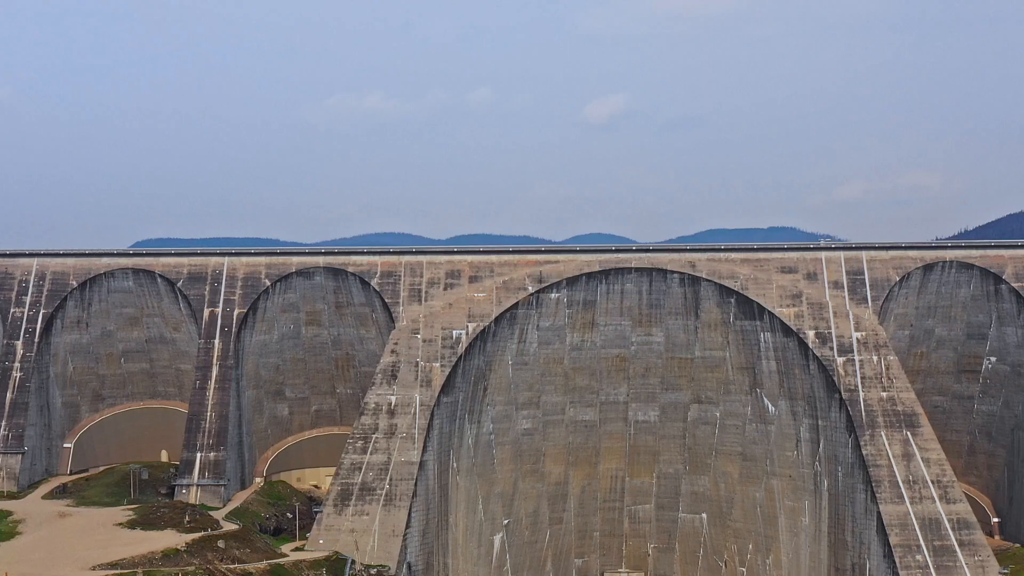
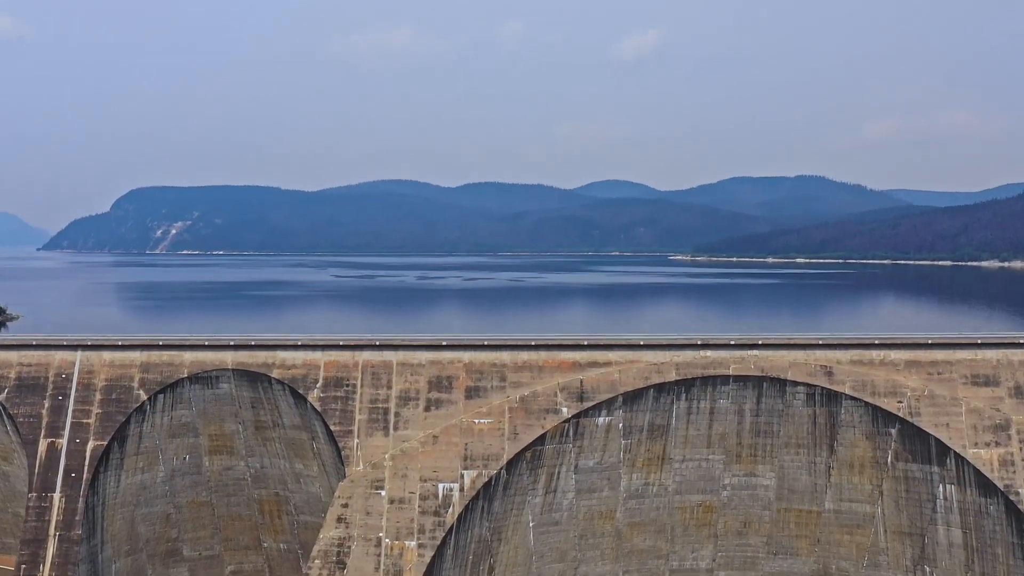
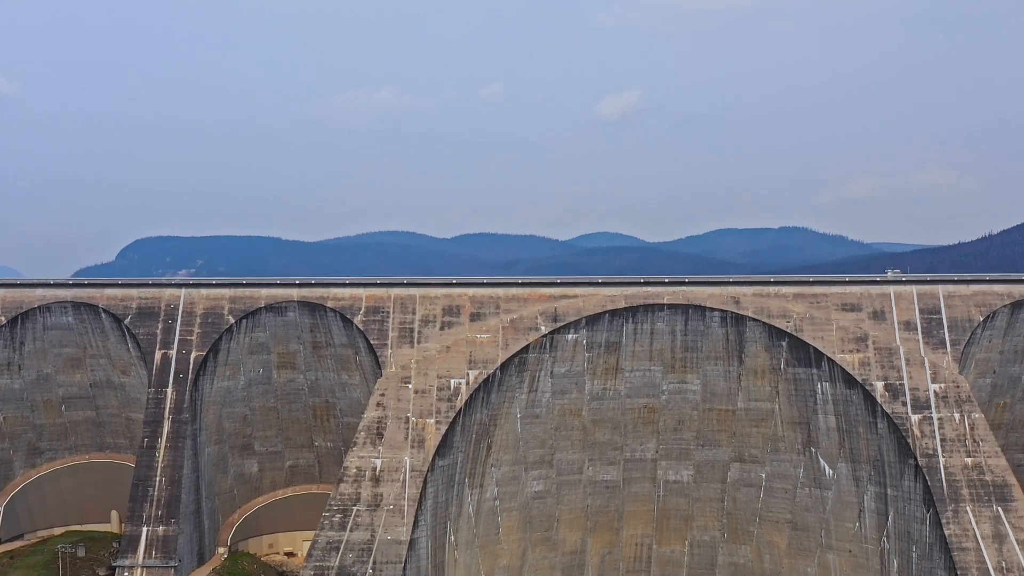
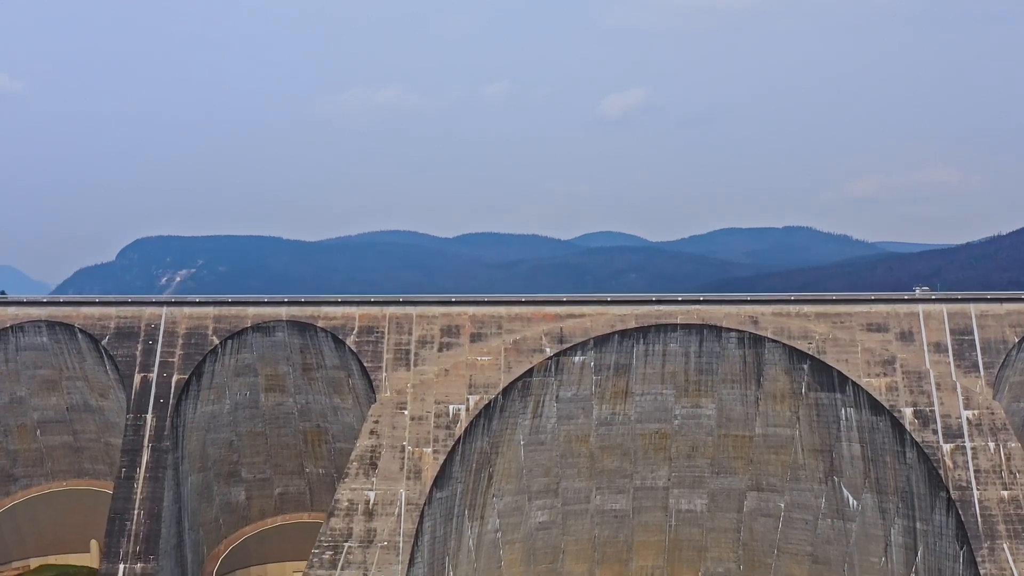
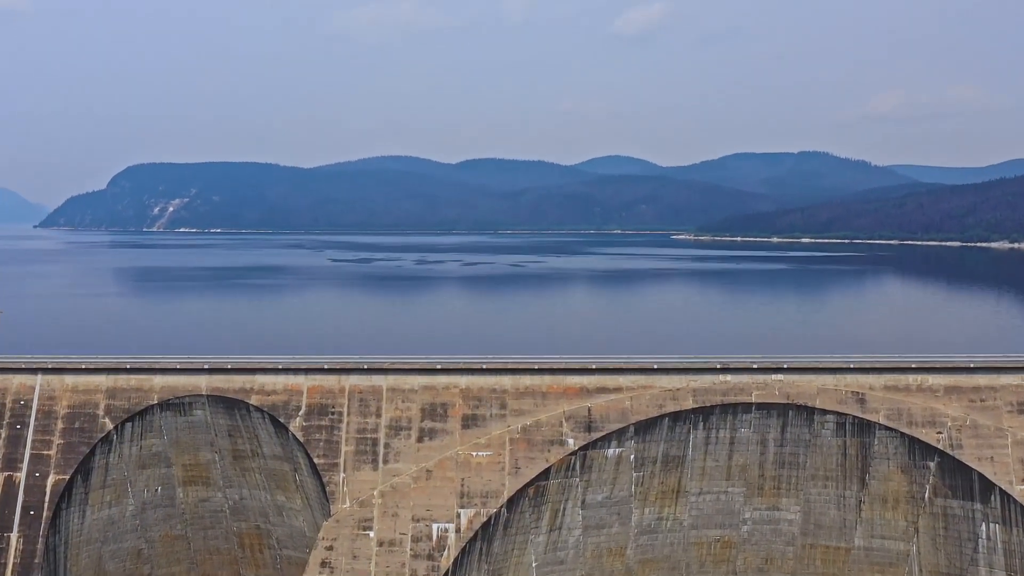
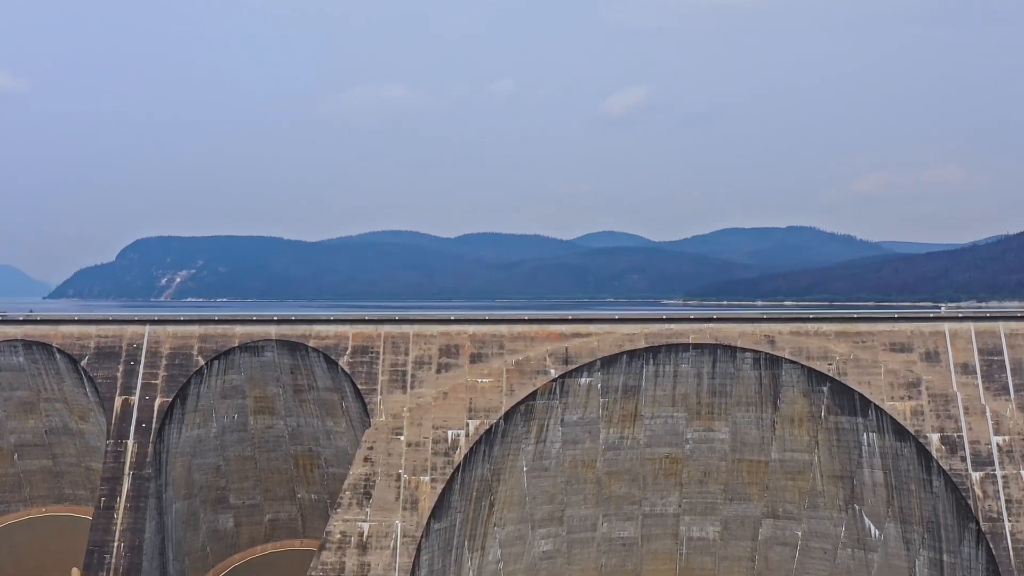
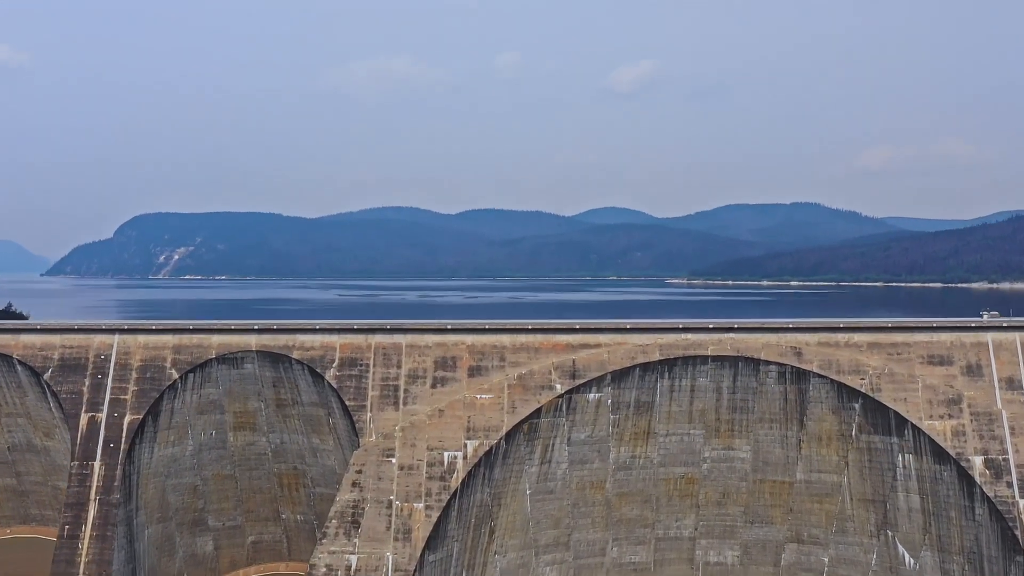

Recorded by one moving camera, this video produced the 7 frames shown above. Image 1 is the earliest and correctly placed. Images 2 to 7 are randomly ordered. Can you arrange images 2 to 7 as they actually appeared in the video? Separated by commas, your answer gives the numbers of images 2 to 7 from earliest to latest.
3, 4, 6, 7, 2, 5
